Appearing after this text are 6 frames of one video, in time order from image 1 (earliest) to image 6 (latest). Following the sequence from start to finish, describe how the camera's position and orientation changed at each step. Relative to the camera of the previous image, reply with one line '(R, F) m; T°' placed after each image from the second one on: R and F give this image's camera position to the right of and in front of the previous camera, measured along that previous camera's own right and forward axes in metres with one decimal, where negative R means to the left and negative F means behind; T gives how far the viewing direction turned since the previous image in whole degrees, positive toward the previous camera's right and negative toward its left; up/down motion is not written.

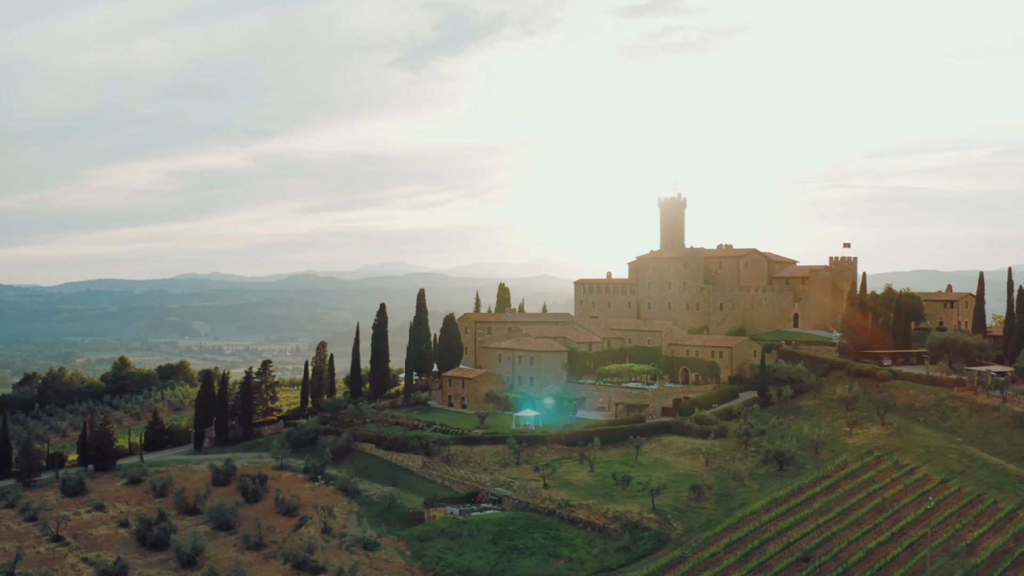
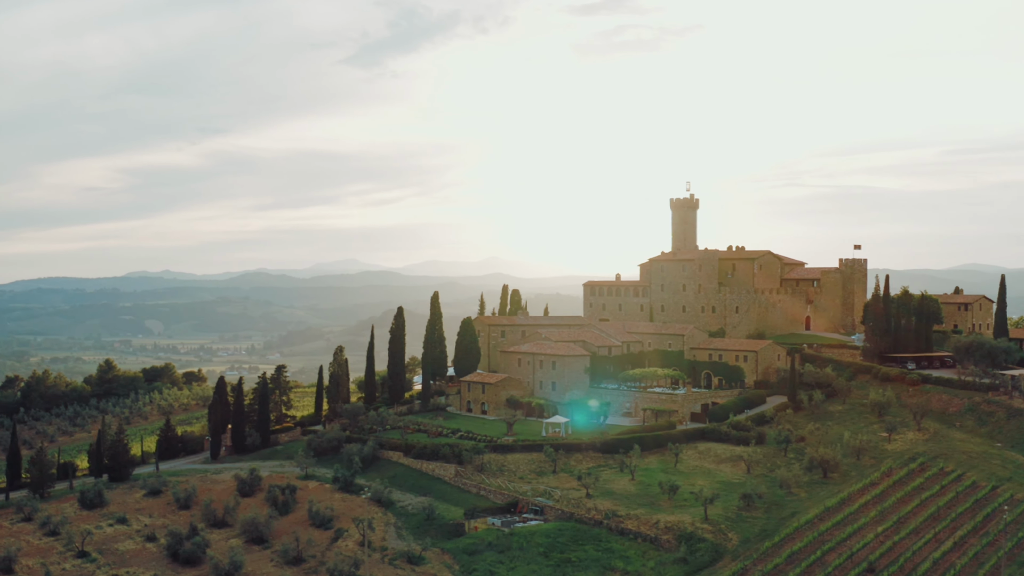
(-3.3, +1.4) m; +2°
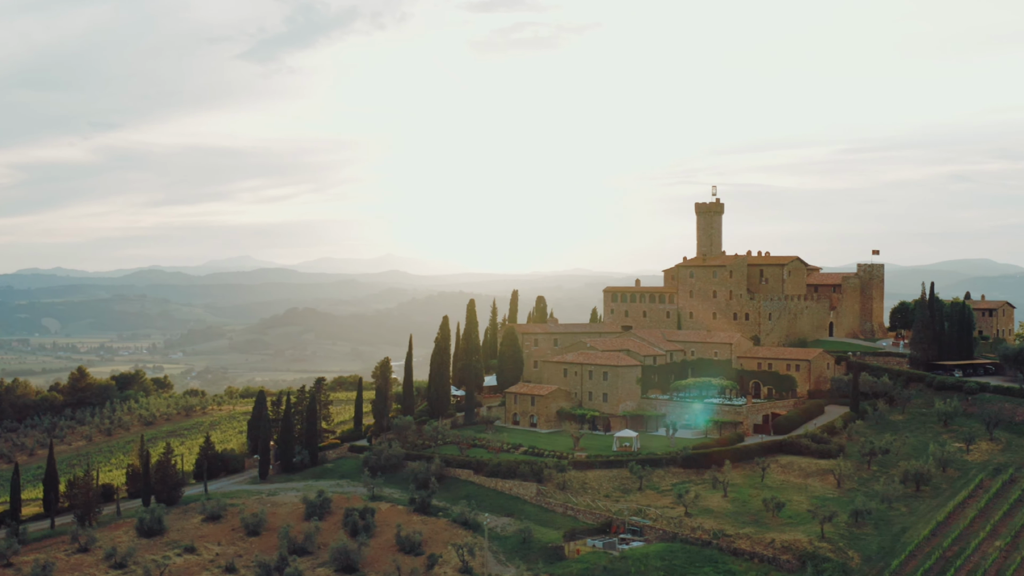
(-7.1, +2.2) m; +3°
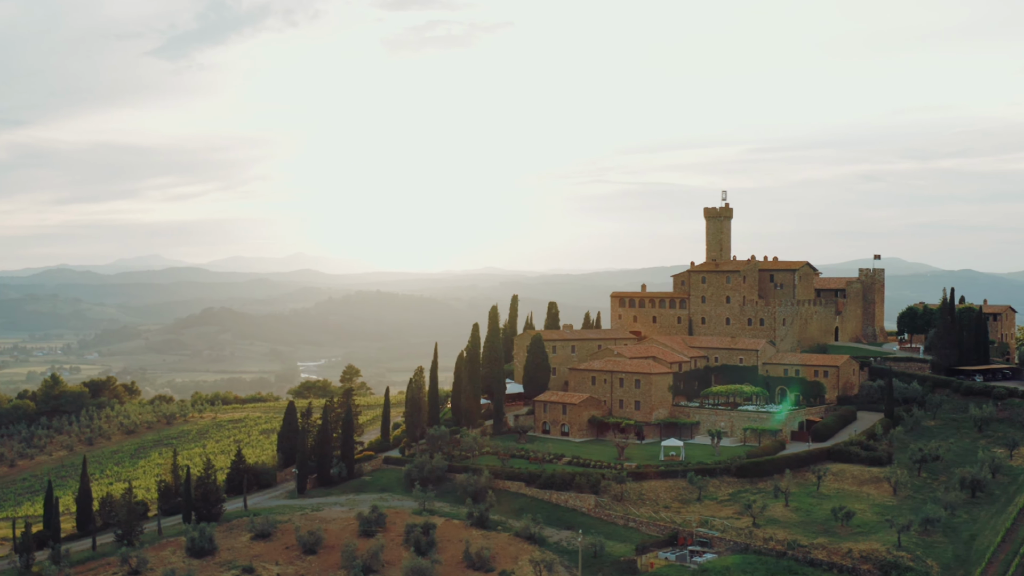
(-5.4, +1.0) m; +3°
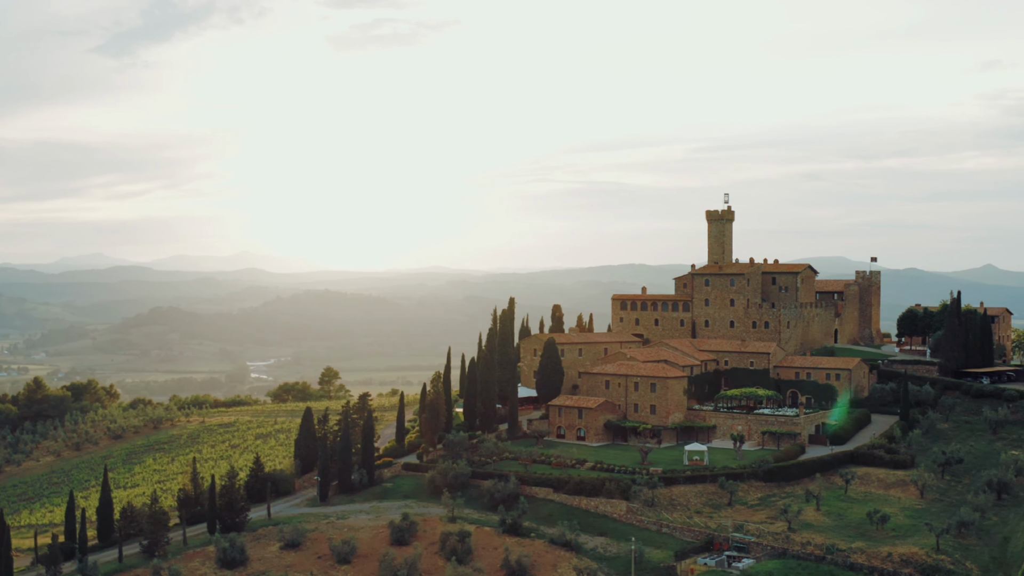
(-3.1, +0.4) m; +2°
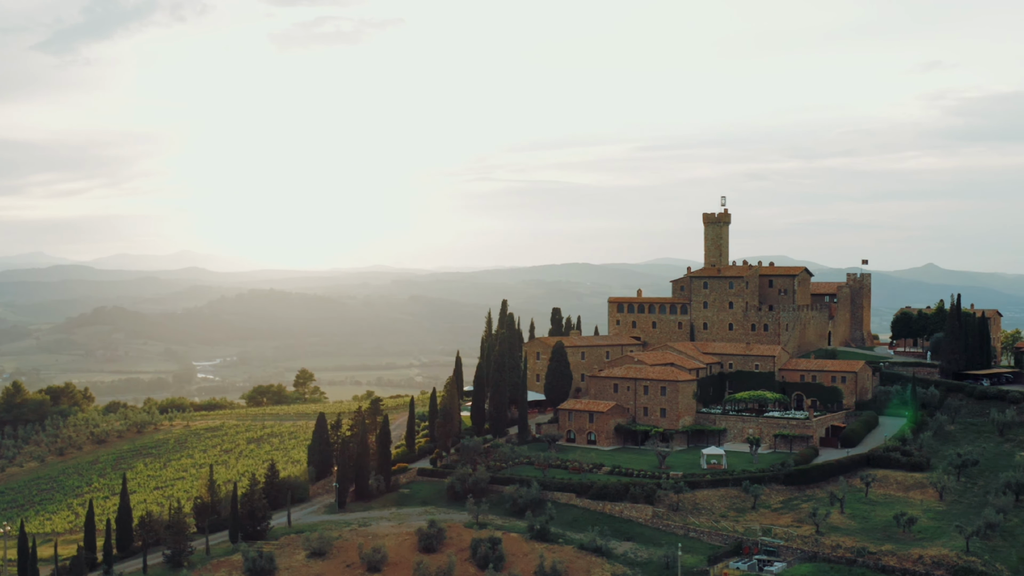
(-3.1, +0.3) m; +2°
